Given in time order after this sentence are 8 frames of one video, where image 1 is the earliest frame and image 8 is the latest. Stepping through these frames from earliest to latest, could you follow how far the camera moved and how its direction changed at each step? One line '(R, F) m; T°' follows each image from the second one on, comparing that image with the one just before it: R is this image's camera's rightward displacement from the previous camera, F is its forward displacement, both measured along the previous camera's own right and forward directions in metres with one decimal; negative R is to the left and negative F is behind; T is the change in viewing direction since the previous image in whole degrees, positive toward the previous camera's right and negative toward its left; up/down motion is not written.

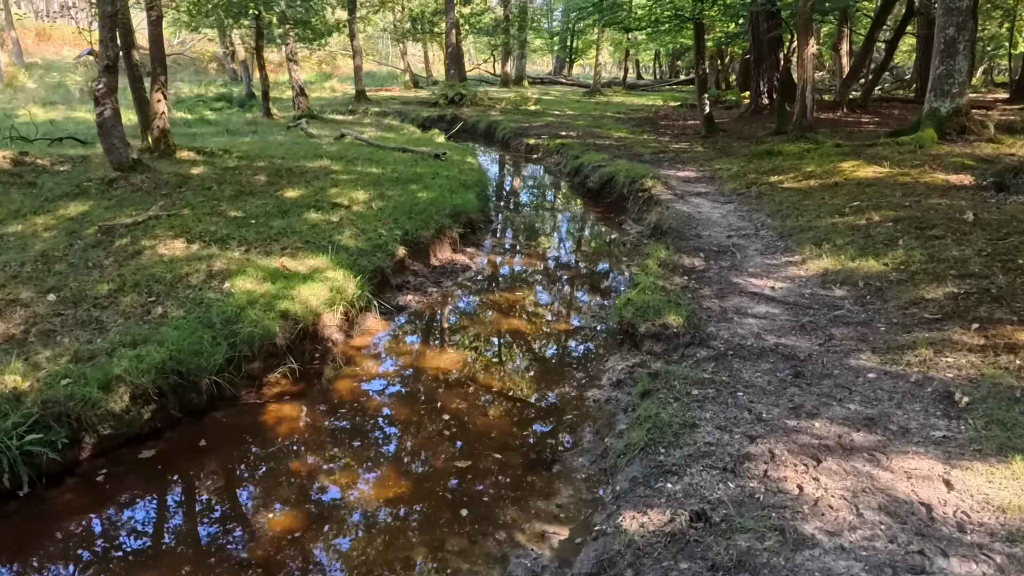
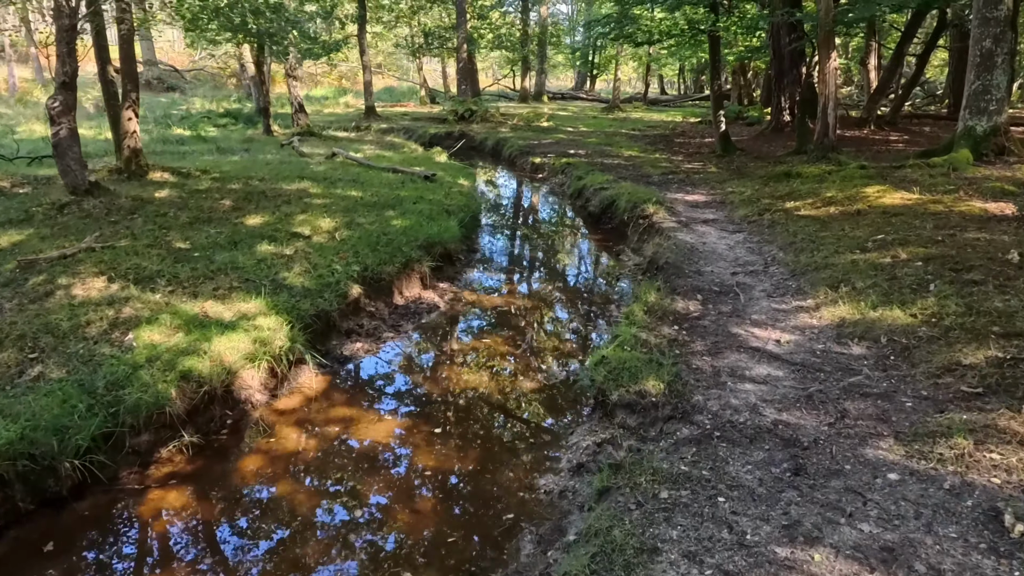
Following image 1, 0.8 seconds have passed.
(+0.6, +1.0) m; -2°
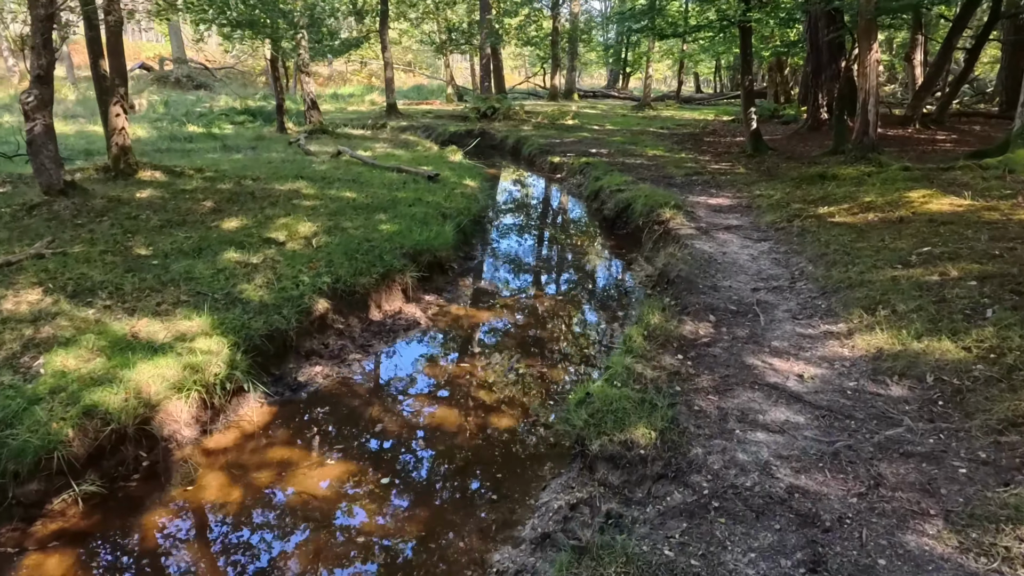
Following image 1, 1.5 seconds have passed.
(+0.4, +0.9) m; -3°
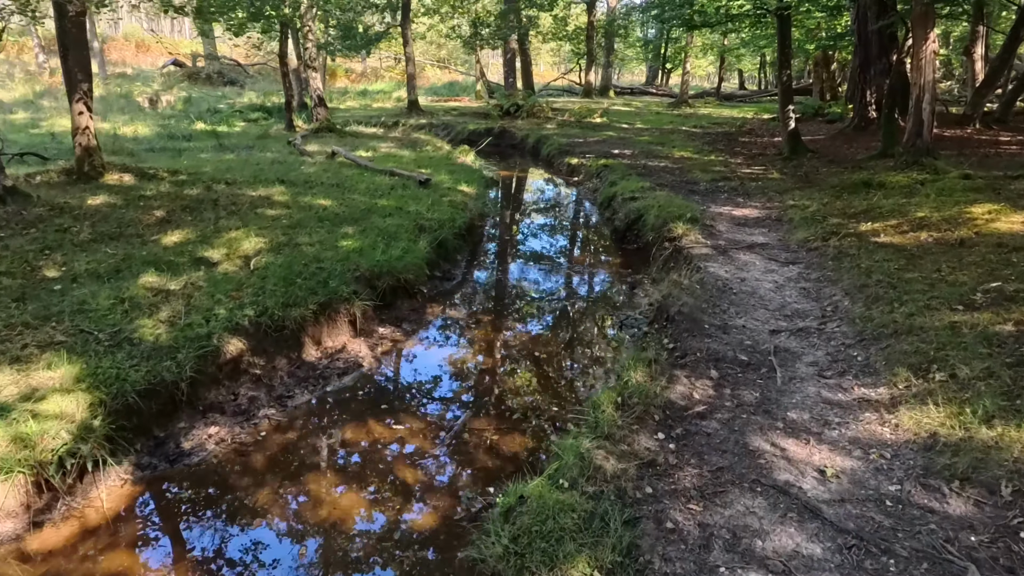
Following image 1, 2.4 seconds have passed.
(+0.7, +1.3) m; -3°
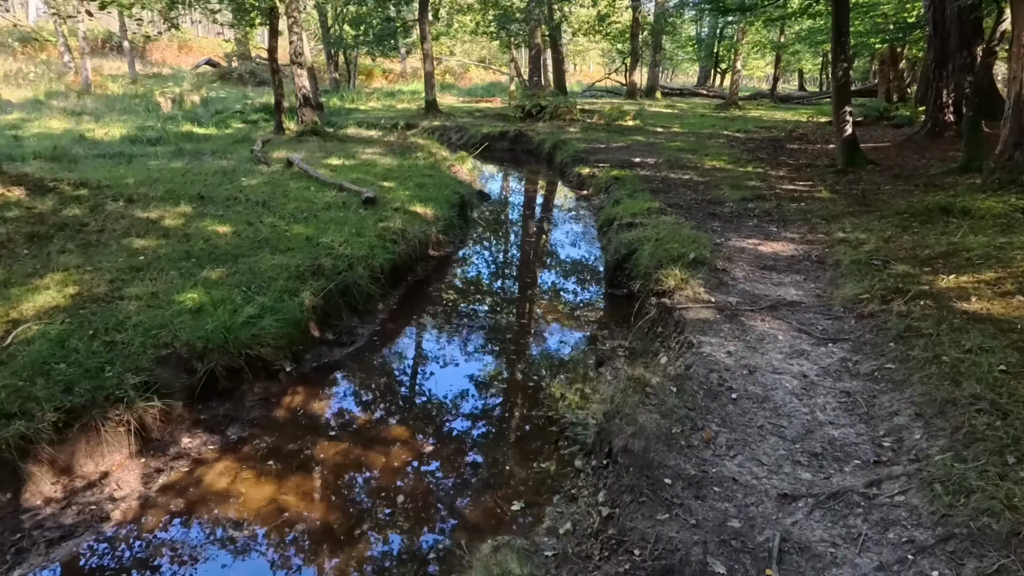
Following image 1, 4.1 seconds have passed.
(+1.1, +2.4) m; -4°
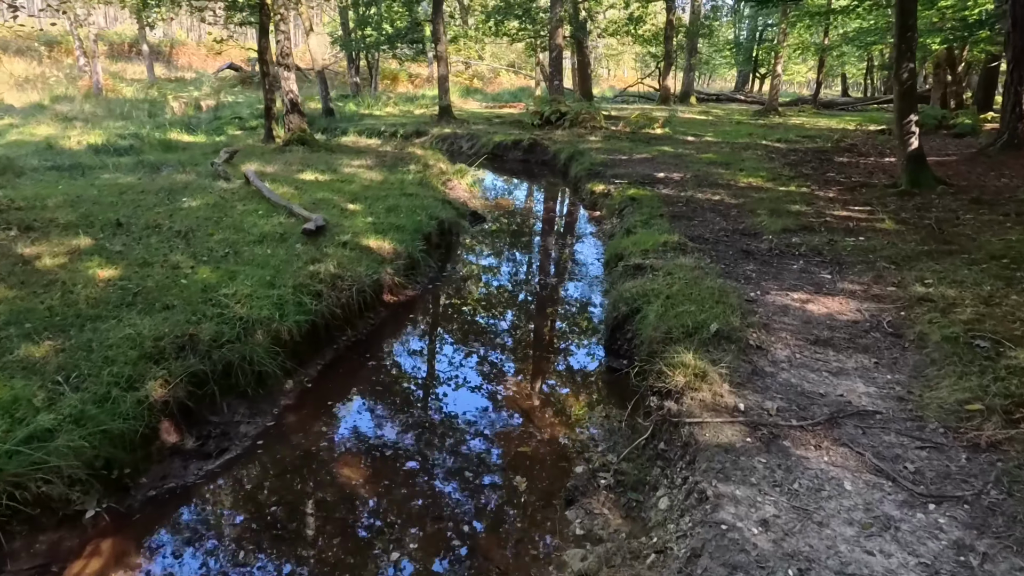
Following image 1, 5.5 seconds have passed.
(+0.6, +1.9) m; -3°
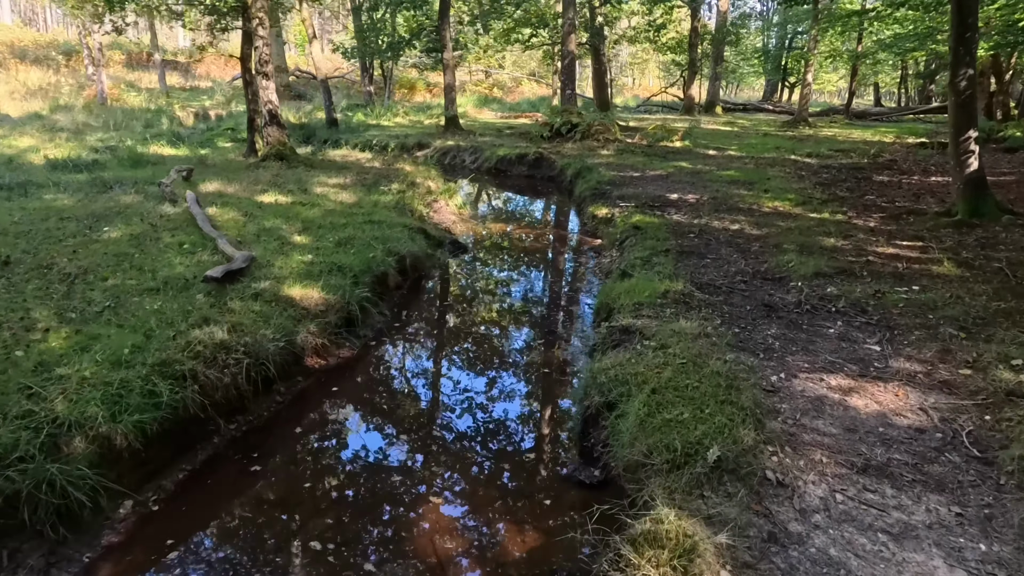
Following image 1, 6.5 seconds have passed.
(+0.6, +1.5) m; -2°
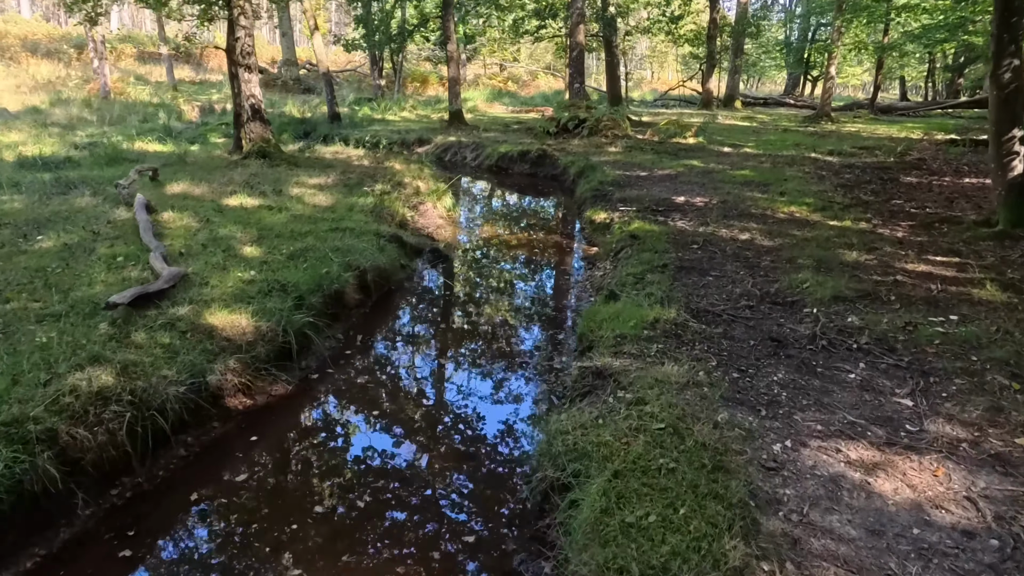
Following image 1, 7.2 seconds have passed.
(+0.4, +0.9) m; -1°
